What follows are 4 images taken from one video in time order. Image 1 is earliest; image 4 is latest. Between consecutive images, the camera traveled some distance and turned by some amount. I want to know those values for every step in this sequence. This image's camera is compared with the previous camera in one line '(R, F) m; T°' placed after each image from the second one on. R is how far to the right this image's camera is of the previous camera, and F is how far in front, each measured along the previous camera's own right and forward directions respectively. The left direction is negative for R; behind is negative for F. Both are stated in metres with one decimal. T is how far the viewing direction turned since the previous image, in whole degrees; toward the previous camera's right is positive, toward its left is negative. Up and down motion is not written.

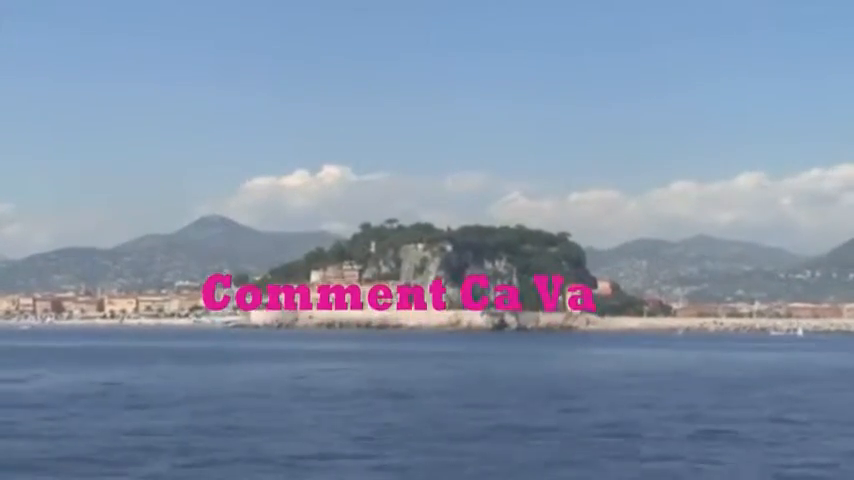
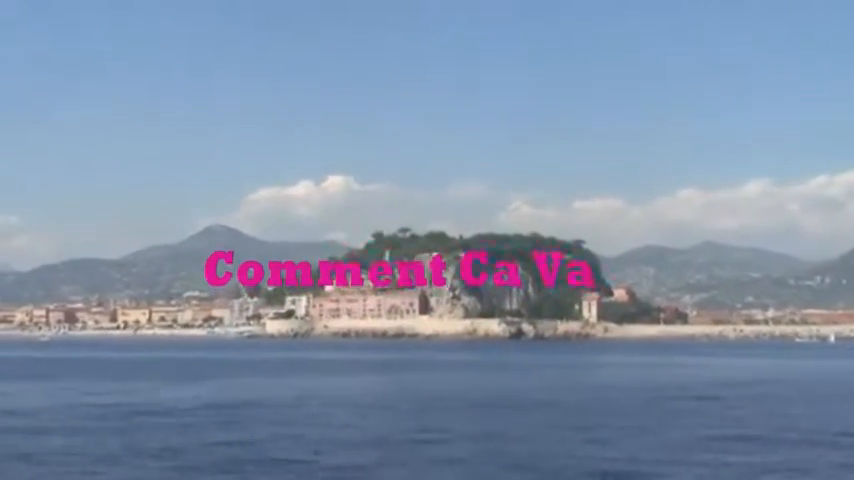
(-0.6, +0.3) m; 0°
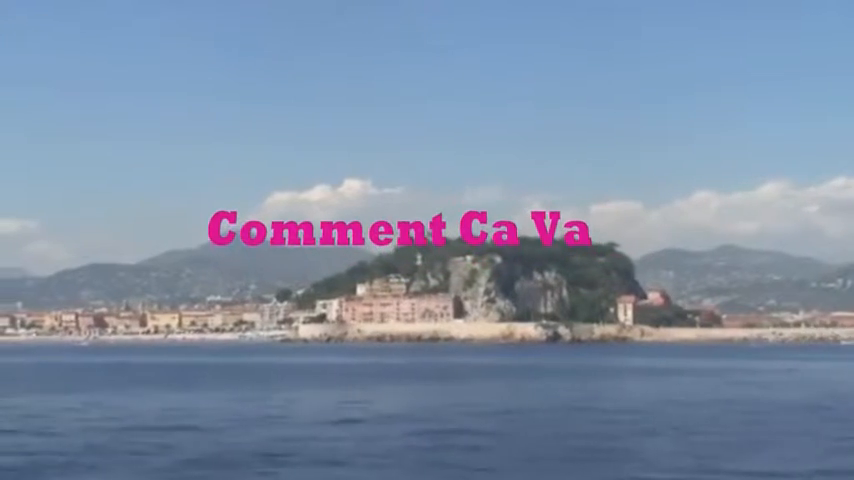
(-1.1, +0.5) m; -1°
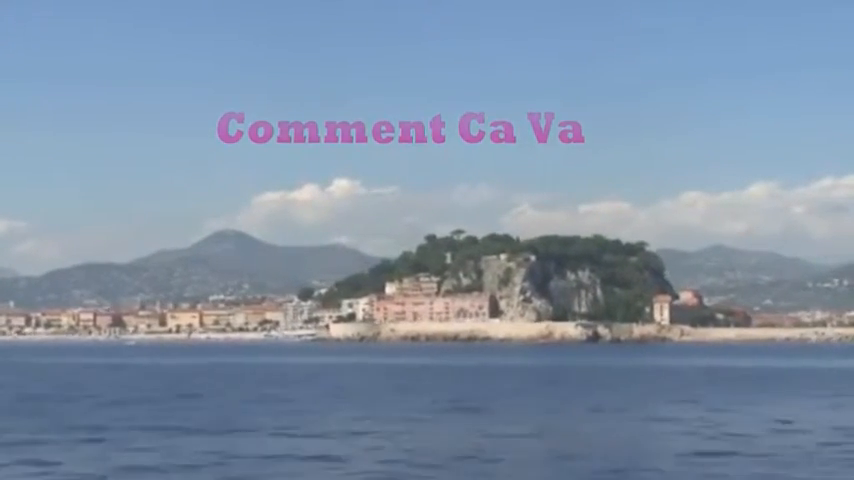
(-2.9, +0.9) m; +1°
